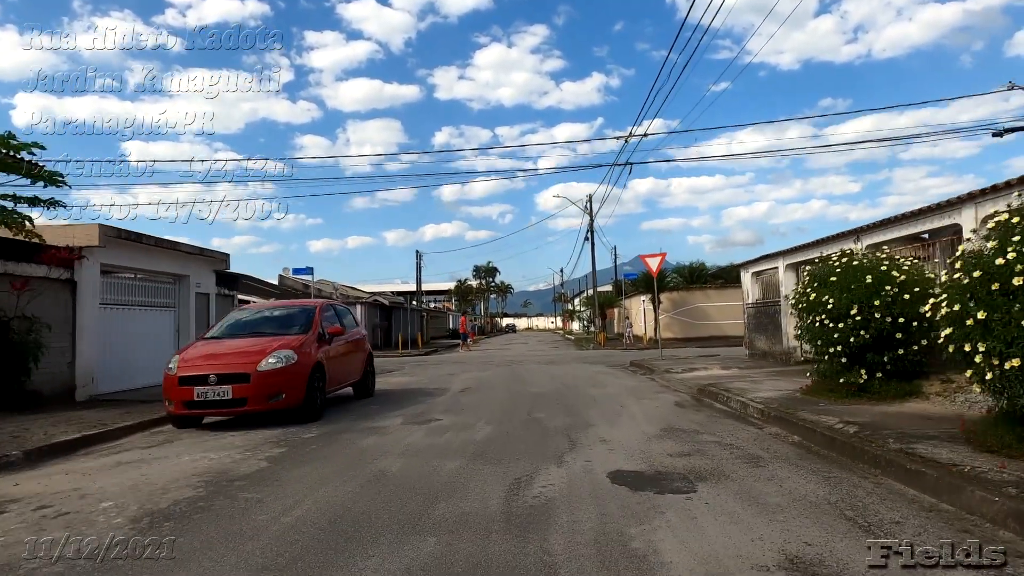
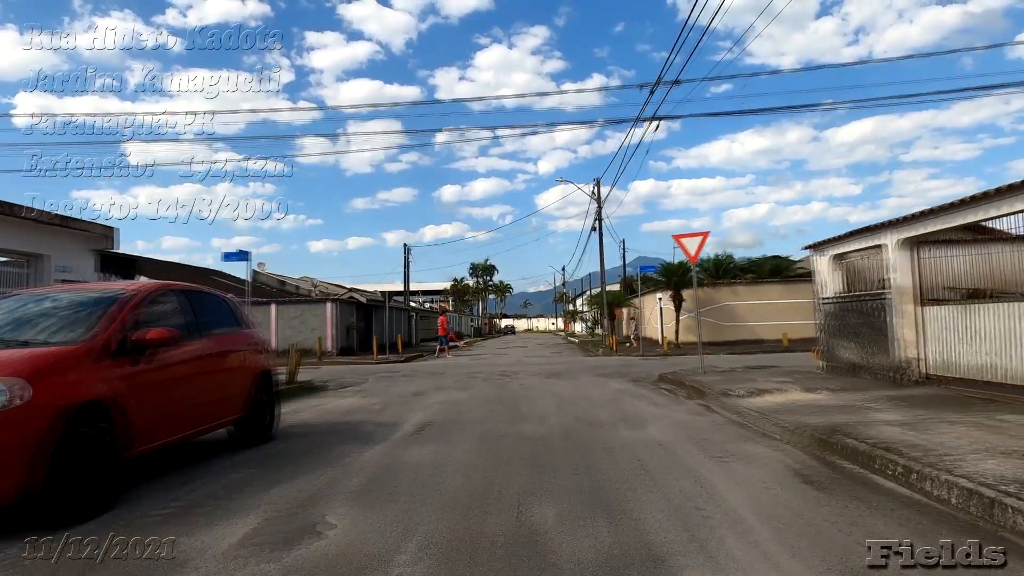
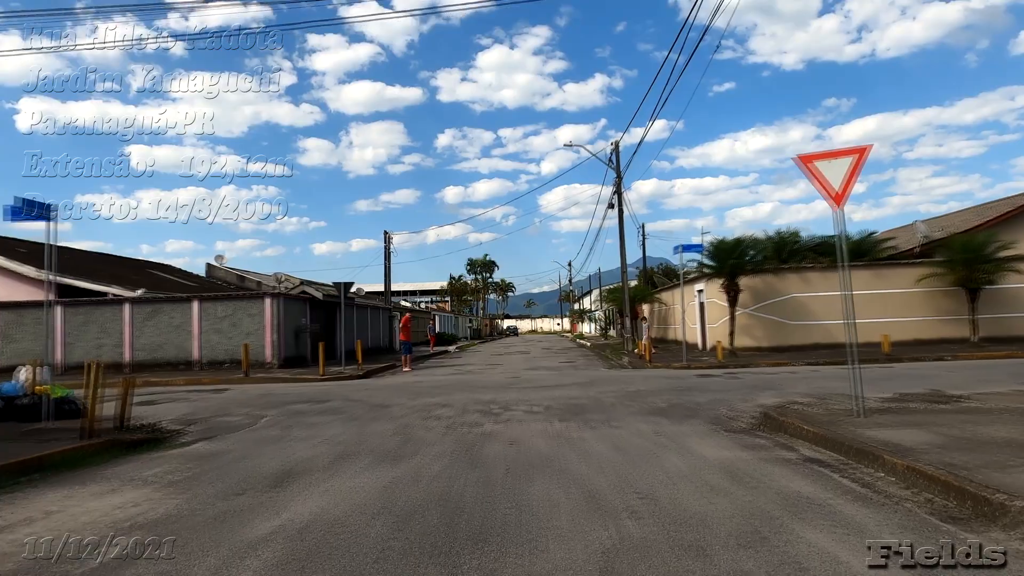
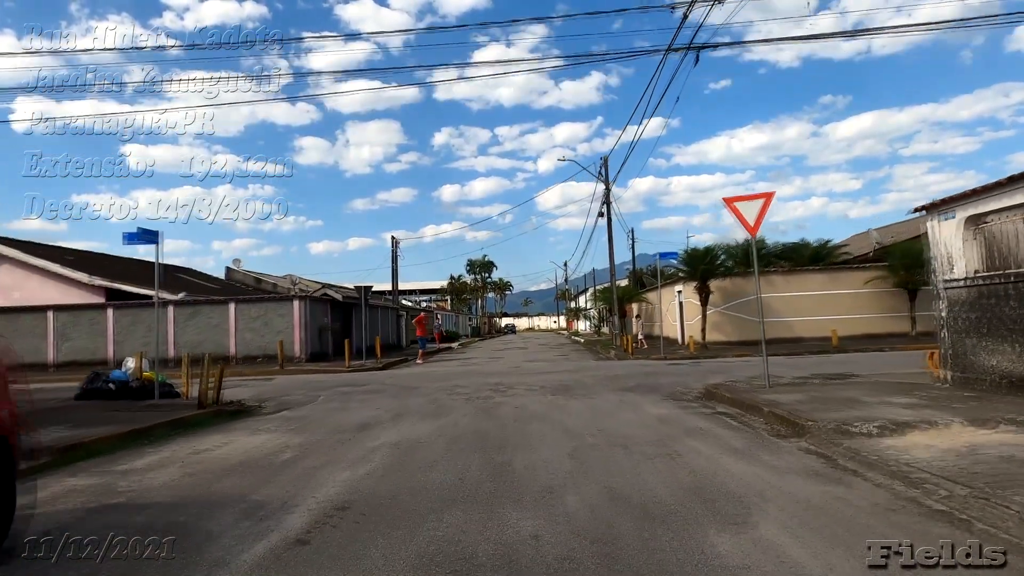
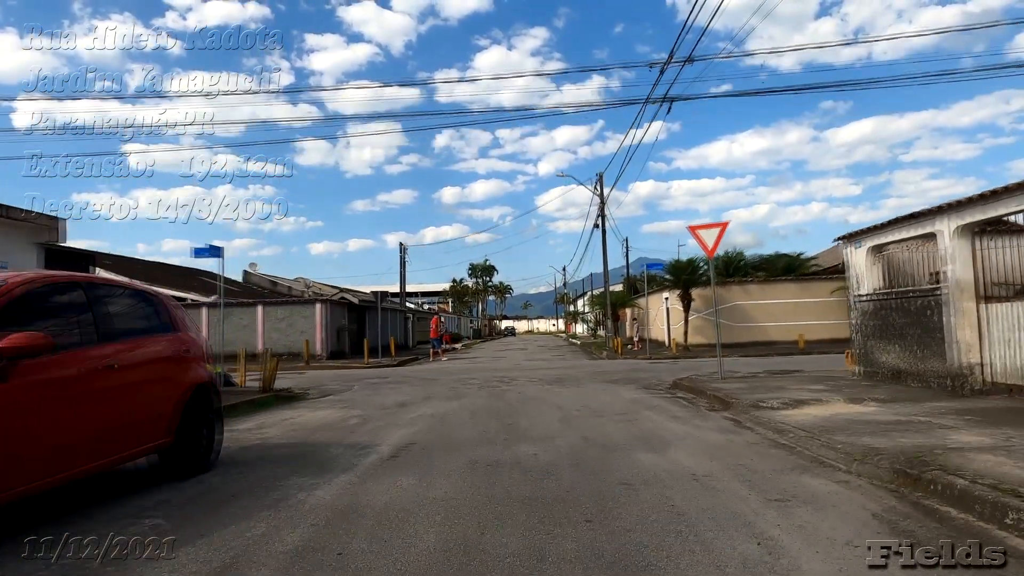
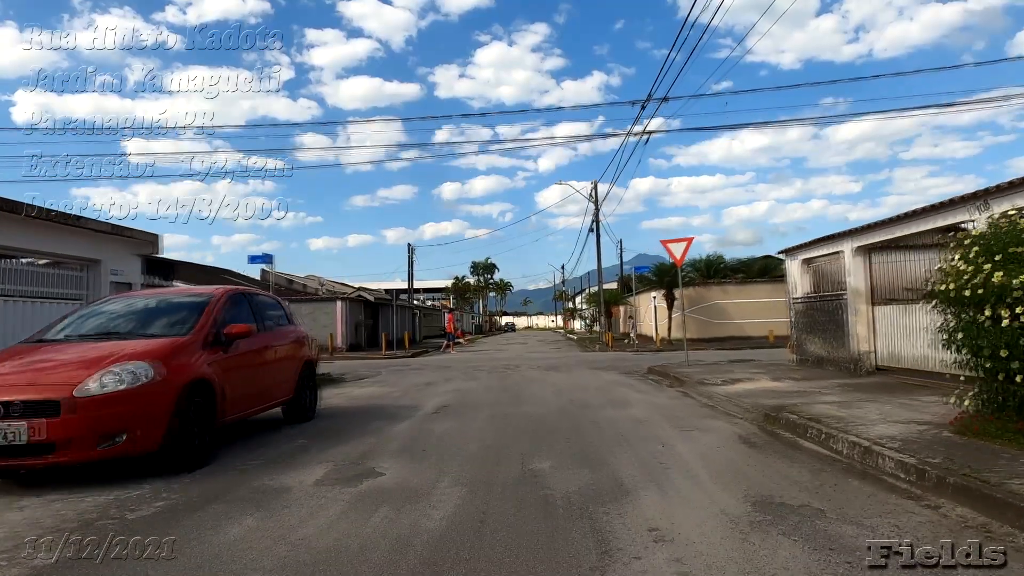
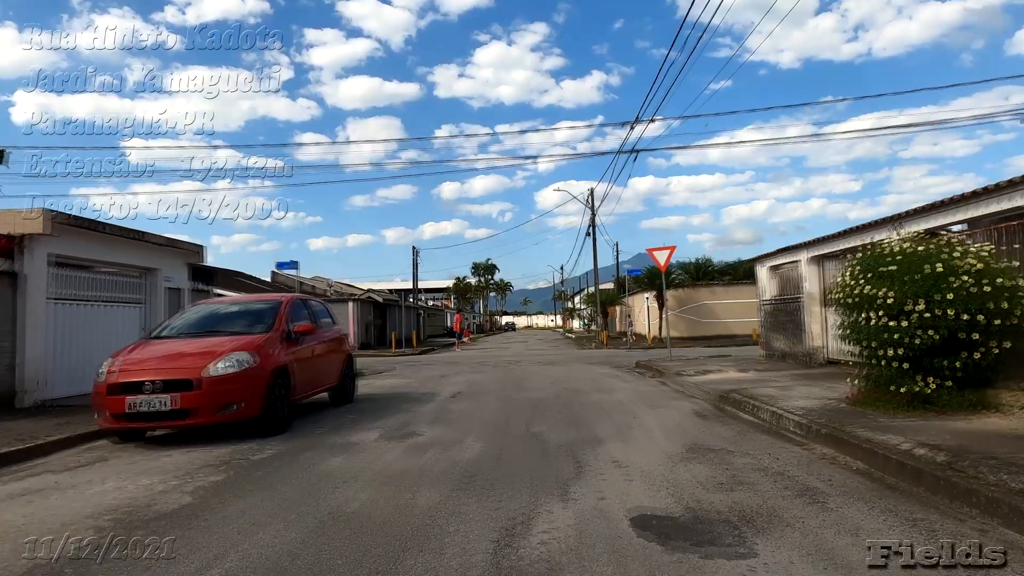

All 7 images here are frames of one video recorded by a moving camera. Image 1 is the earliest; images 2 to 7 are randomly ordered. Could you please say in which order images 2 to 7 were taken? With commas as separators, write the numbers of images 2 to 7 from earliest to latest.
7, 6, 2, 5, 4, 3
